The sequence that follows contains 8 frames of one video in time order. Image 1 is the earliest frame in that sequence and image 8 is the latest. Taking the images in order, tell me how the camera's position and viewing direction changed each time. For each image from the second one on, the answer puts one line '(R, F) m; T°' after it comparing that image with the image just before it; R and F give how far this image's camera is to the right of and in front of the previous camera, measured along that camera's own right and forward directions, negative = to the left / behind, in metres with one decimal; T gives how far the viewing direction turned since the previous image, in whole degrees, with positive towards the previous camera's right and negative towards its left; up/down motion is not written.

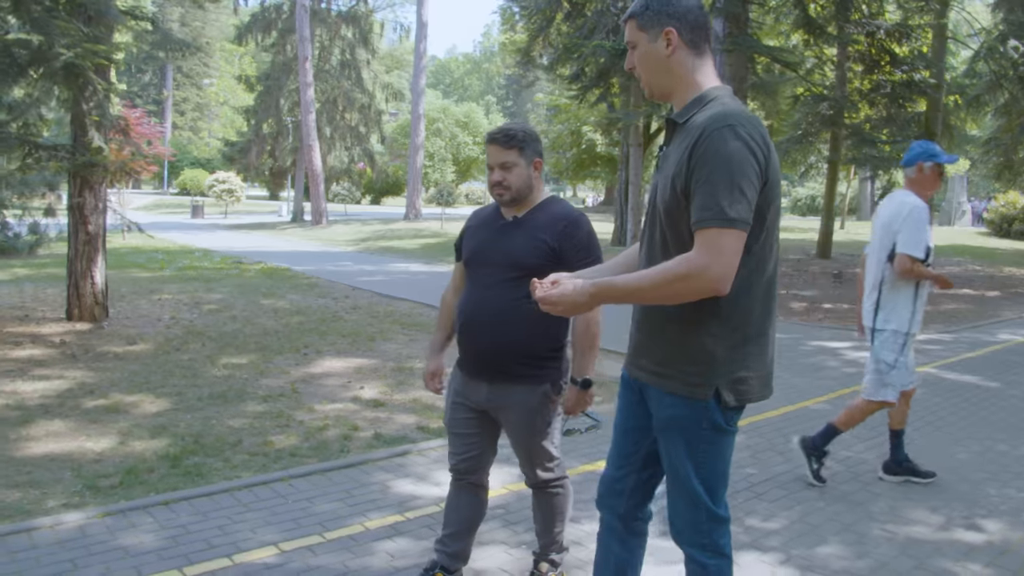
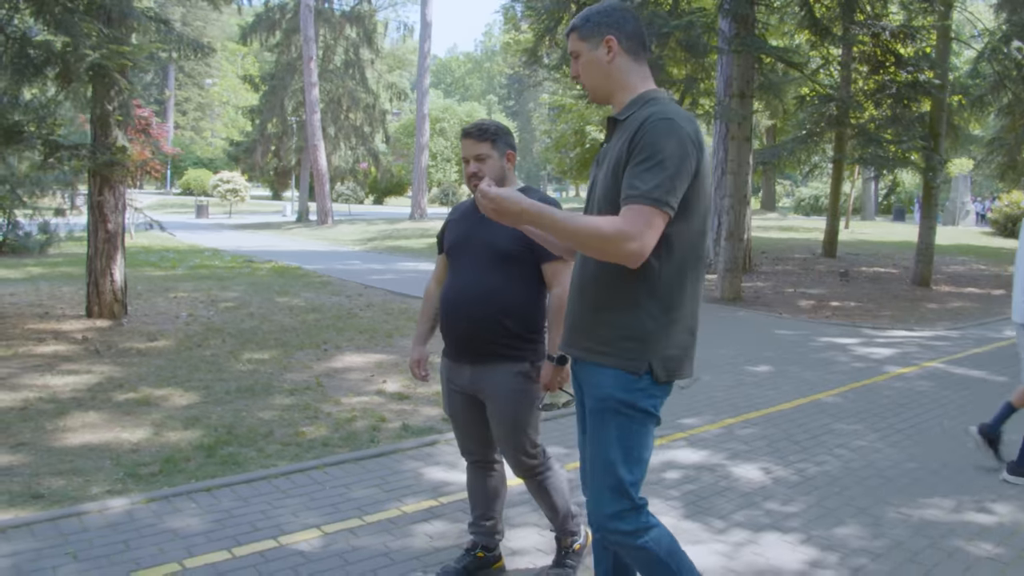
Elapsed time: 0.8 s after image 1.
(-0.1, -0.2) m; 0°
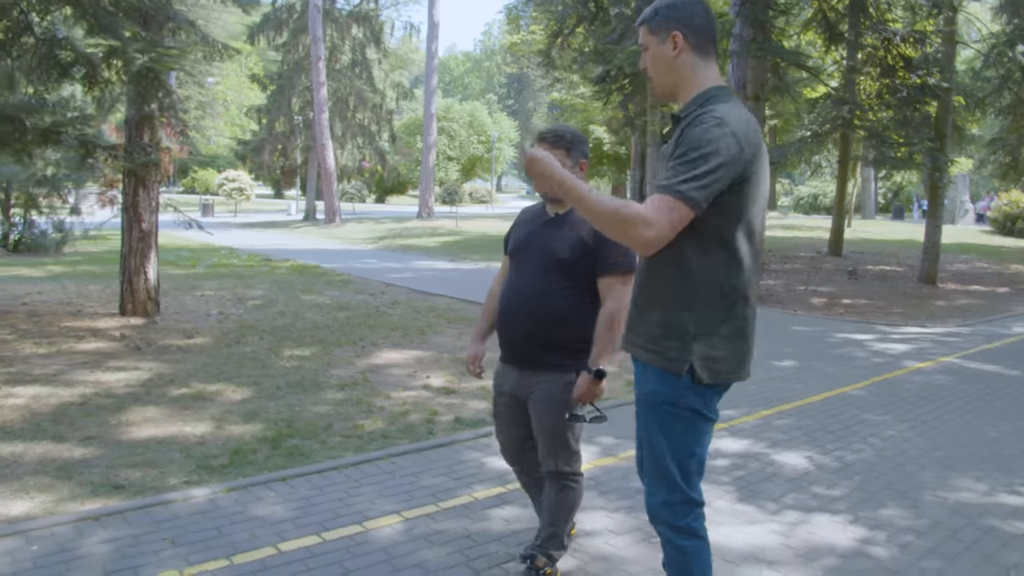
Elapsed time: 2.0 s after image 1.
(-0.3, -0.3) m; 0°
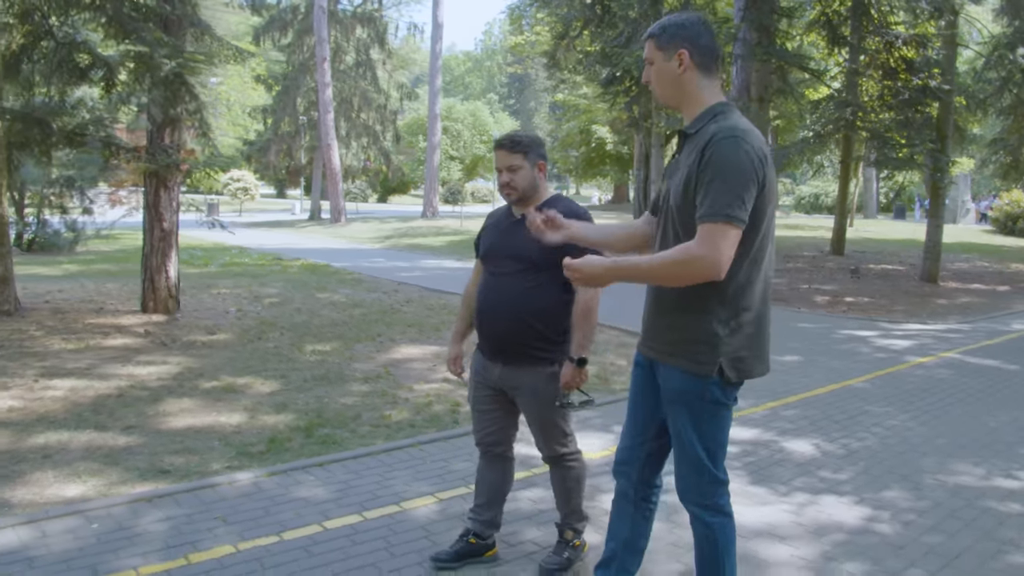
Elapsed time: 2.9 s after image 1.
(-0.1, -0.3) m; 0°
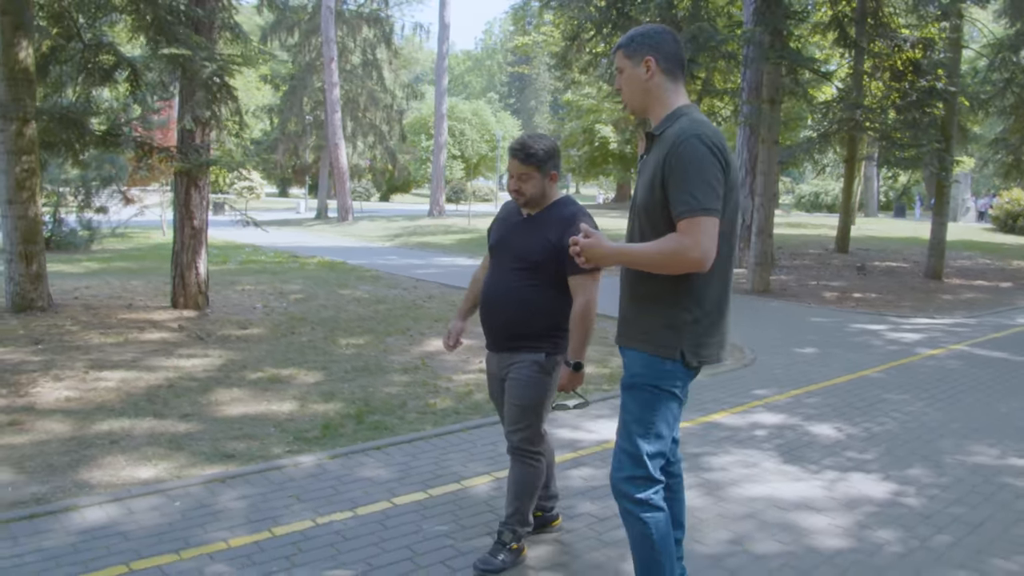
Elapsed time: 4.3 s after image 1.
(-0.3, -0.3) m; 0°
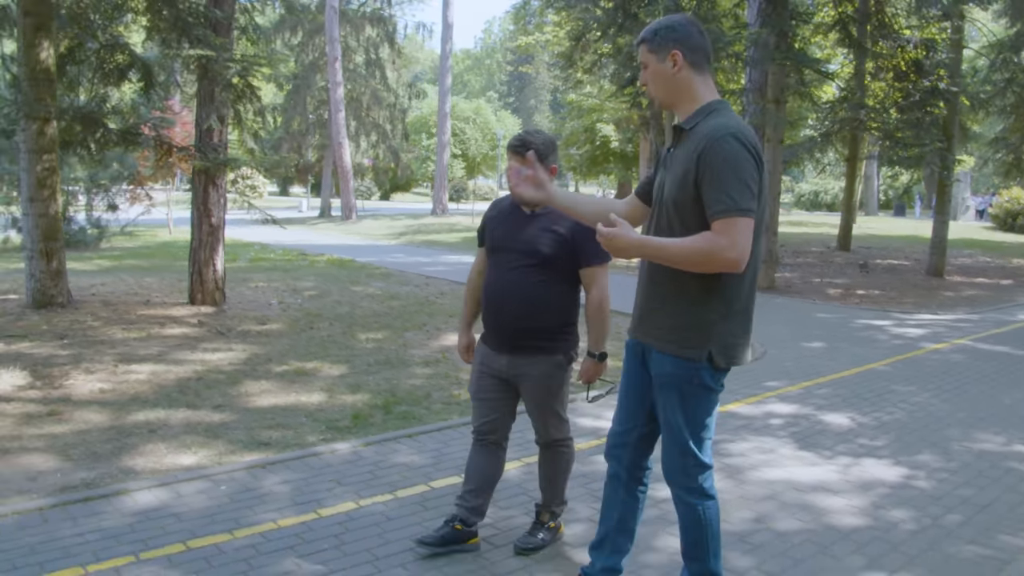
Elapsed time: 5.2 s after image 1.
(-0.2, -0.2) m; 0°
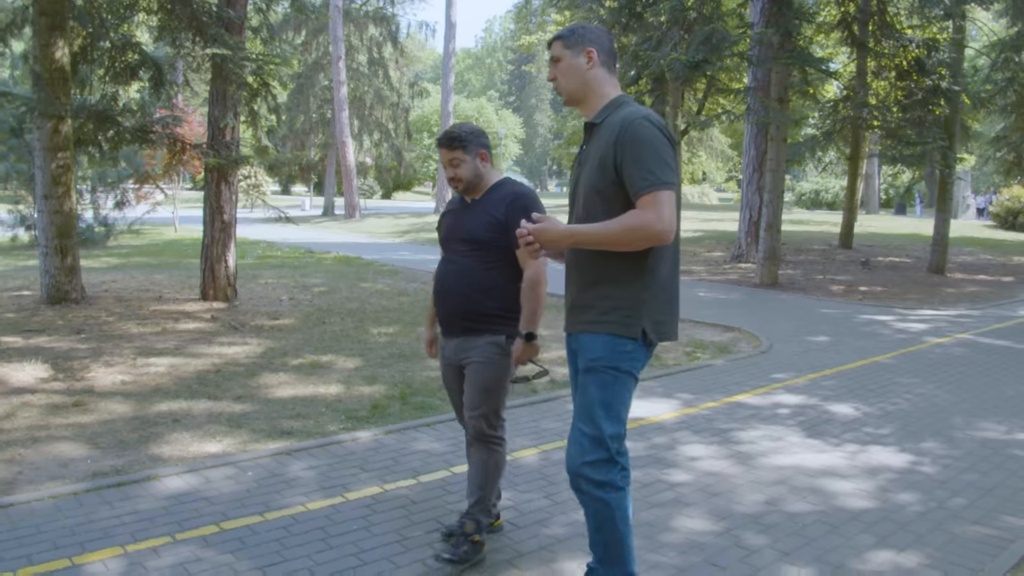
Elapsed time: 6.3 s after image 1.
(-0.1, -0.2) m; 0°
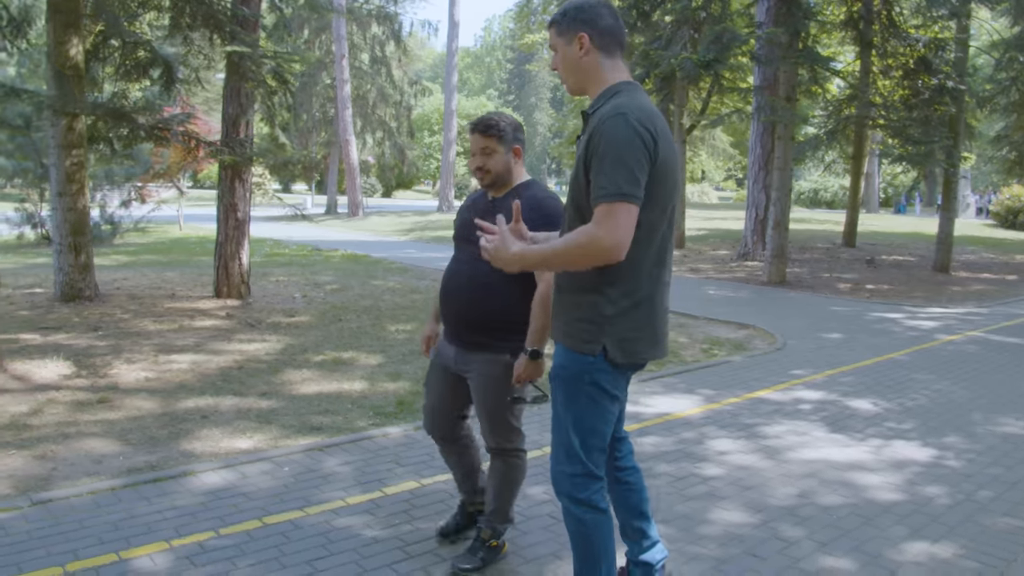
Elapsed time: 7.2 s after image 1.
(-0.2, -0.1) m; 0°
